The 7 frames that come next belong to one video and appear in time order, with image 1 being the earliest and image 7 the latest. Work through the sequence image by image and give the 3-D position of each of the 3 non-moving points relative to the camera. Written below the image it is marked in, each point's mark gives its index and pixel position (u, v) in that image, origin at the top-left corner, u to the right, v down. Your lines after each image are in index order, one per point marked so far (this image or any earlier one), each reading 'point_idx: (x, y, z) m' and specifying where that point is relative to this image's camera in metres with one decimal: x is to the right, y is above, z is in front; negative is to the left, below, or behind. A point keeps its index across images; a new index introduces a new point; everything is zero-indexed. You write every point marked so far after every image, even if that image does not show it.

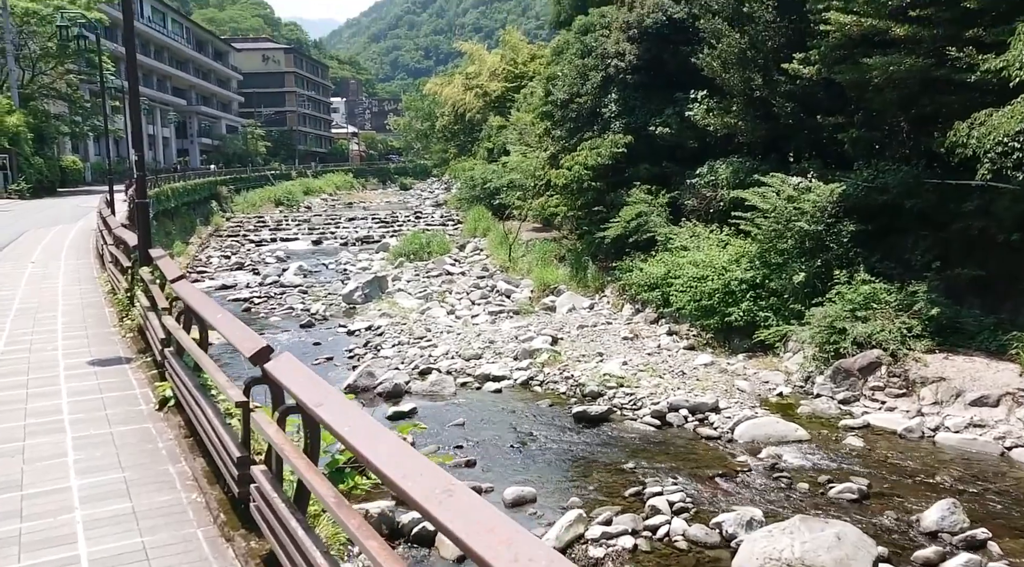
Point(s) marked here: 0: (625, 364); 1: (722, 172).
0: (+1.5, -1.1, +11.0) m
1: (+3.7, +2.0, +14.6) m
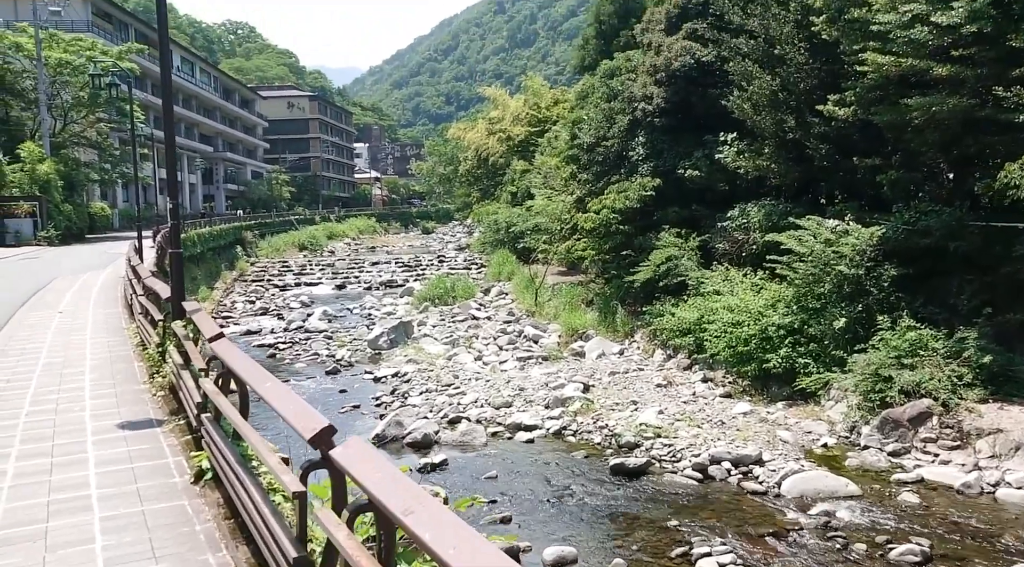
0: (+1.9, -1.7, +10.7) m
1: (+4.2, +1.2, +14.4) m
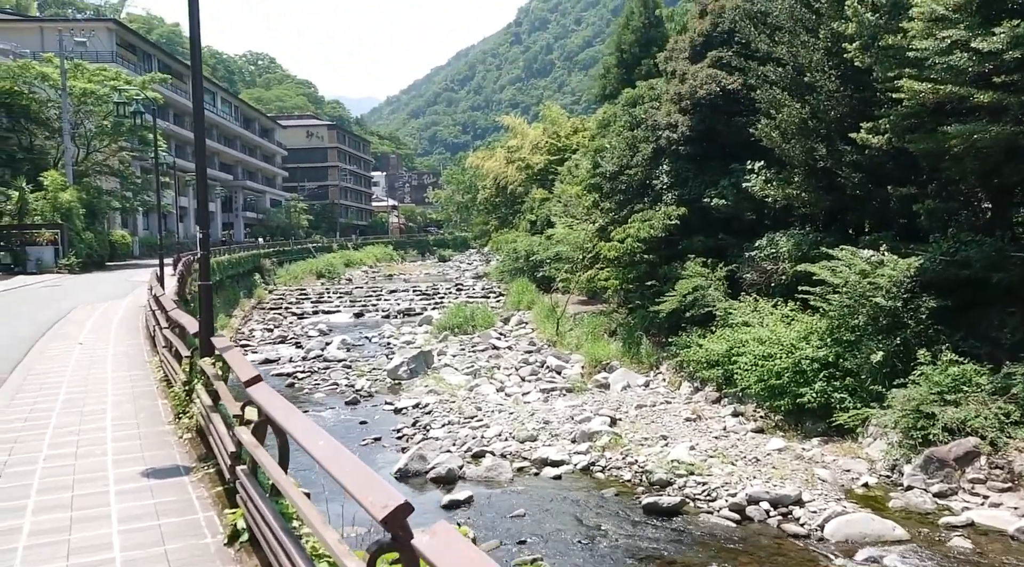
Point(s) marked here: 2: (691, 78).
0: (+2.3, -2.1, +10.3) m
1: (+4.6, +0.6, +14.1) m
2: (+3.6, +4.1, +16.5) m
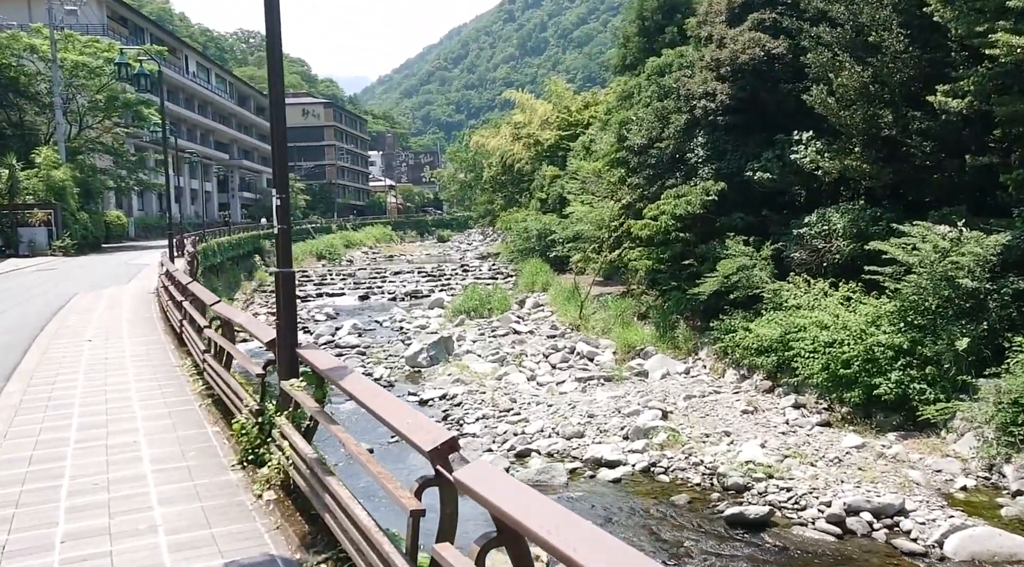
0: (+2.8, -1.8, +9.4) m
1: (+5.1, +1.0, +13.0) m
2: (+4.0, +4.5, +15.4) m
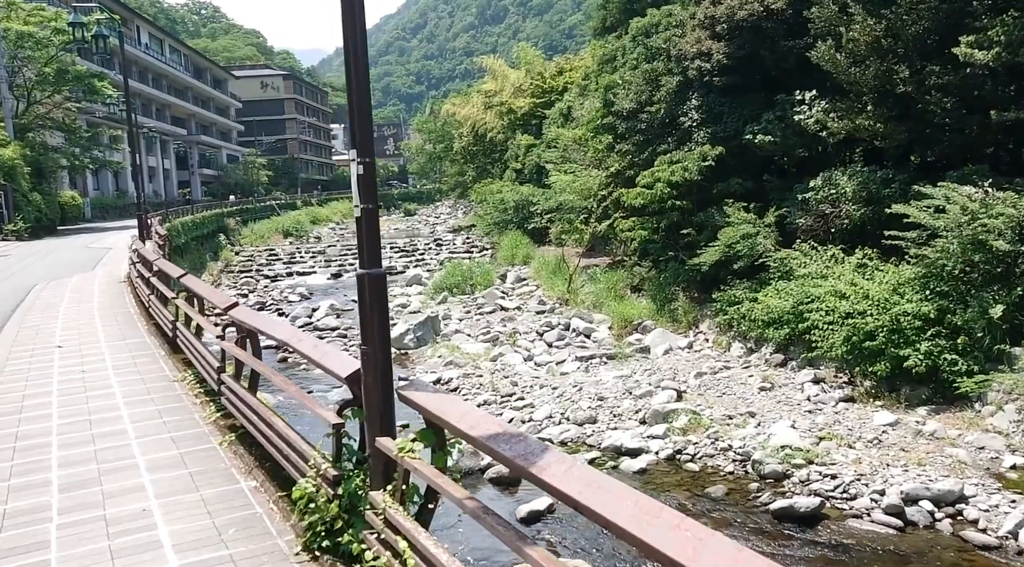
0: (+3.0, -1.5, +8.8) m
1: (+5.0, +1.5, +12.4) m
2: (+3.8, +5.0, +14.6) m
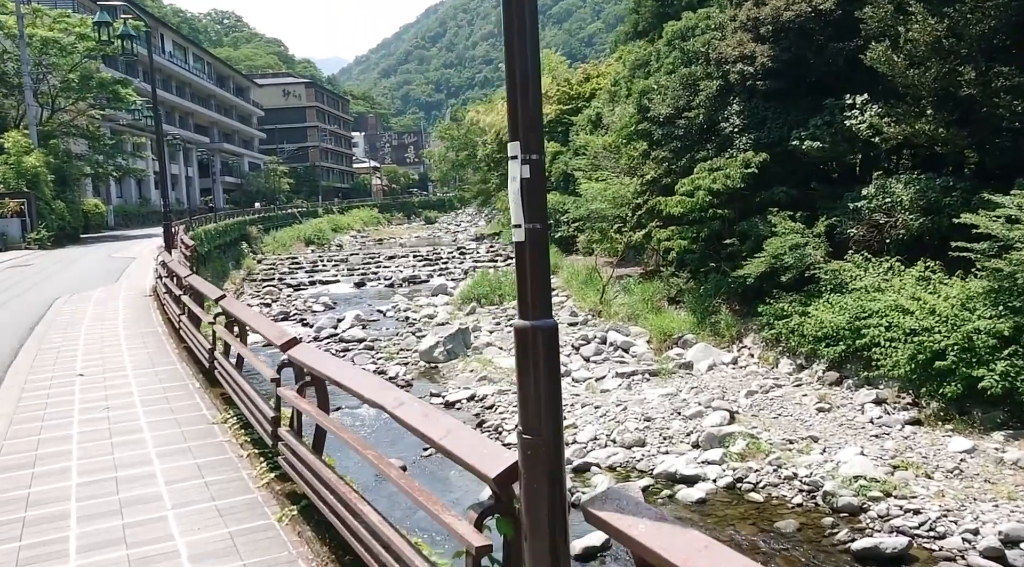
0: (+3.4, -1.7, +8.1) m
1: (+5.6, +1.3, +11.8) m
2: (+4.4, +4.8, +14.0) m
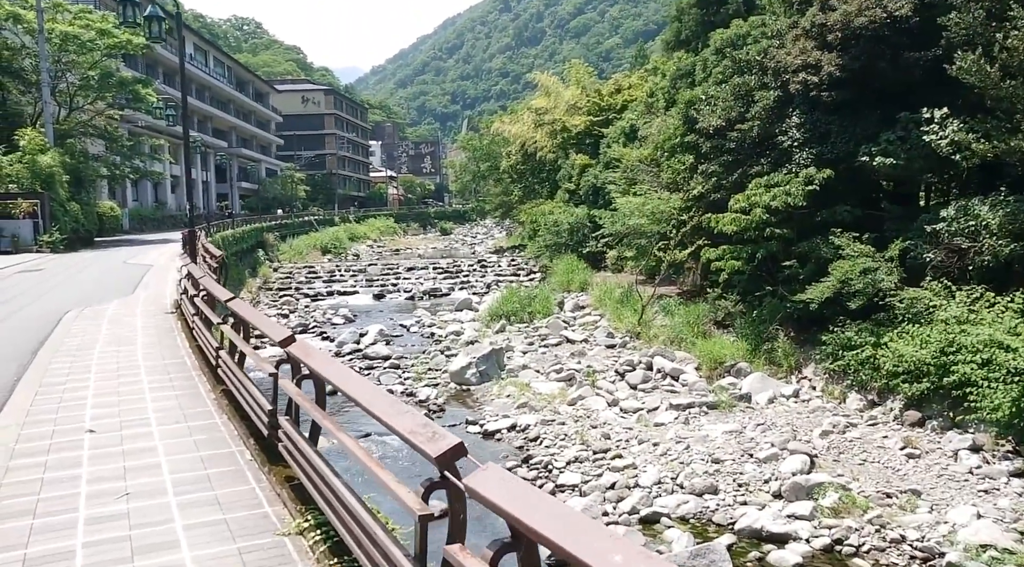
0: (+4.0, -2.0, +7.1) m
1: (+6.2, +0.9, +10.7) m
2: (+5.1, +4.4, +13.0) m
